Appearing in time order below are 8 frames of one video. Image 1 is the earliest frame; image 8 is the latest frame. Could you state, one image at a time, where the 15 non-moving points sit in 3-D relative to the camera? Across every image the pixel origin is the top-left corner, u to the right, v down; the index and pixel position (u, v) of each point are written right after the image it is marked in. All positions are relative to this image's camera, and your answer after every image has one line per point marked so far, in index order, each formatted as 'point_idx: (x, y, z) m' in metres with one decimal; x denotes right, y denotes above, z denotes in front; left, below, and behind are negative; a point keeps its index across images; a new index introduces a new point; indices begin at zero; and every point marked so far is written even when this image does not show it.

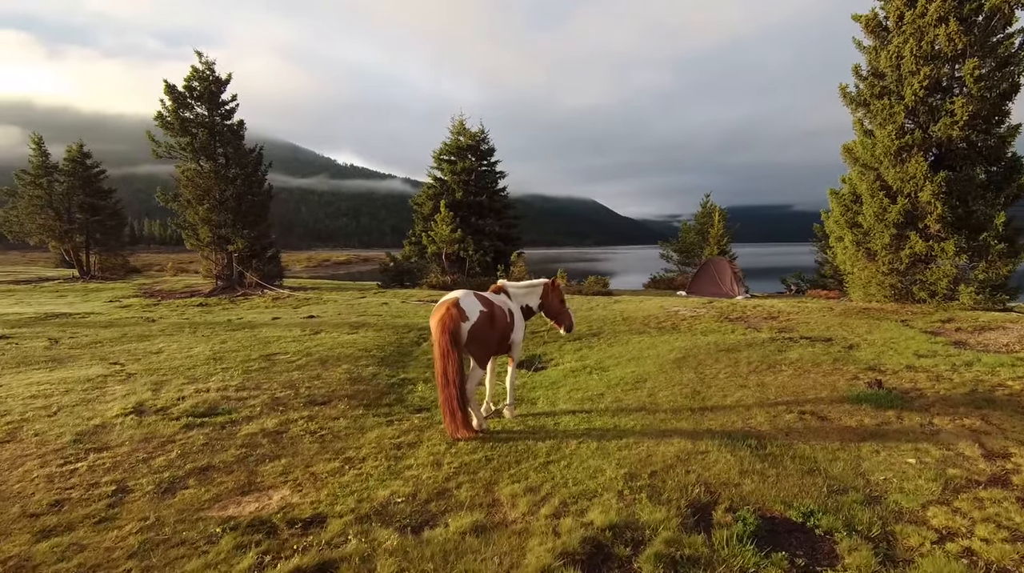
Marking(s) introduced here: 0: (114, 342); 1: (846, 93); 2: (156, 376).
0: (-8.9, -1.3, +12.3) m
1: (+10.8, +6.3, +18.0) m
2: (-5.8, -1.5, +8.9) m
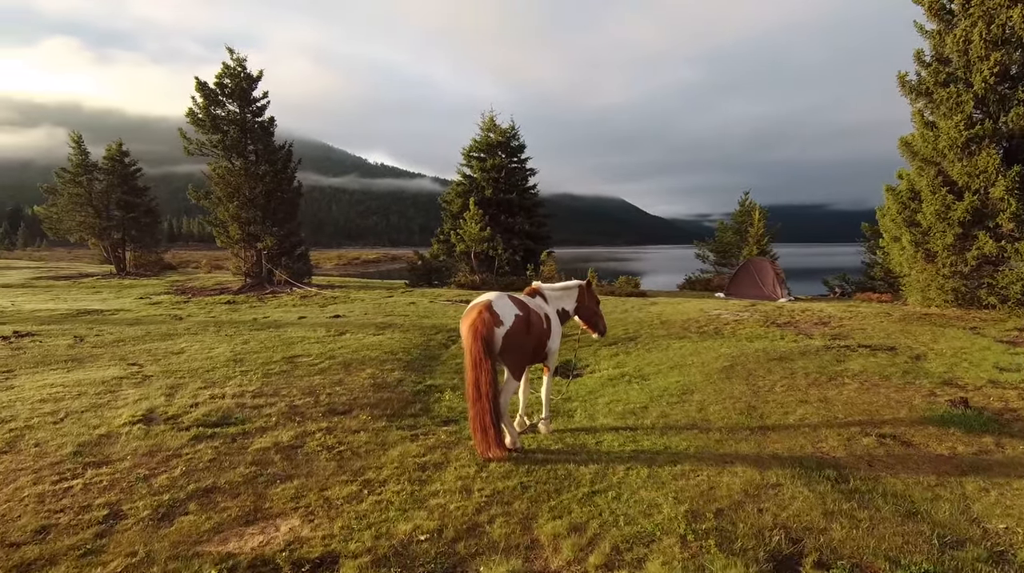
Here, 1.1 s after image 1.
0: (-8.2, -1.2, +12.0) m
1: (+11.8, +6.2, +16.7) m
2: (-5.2, -1.4, +8.5) m
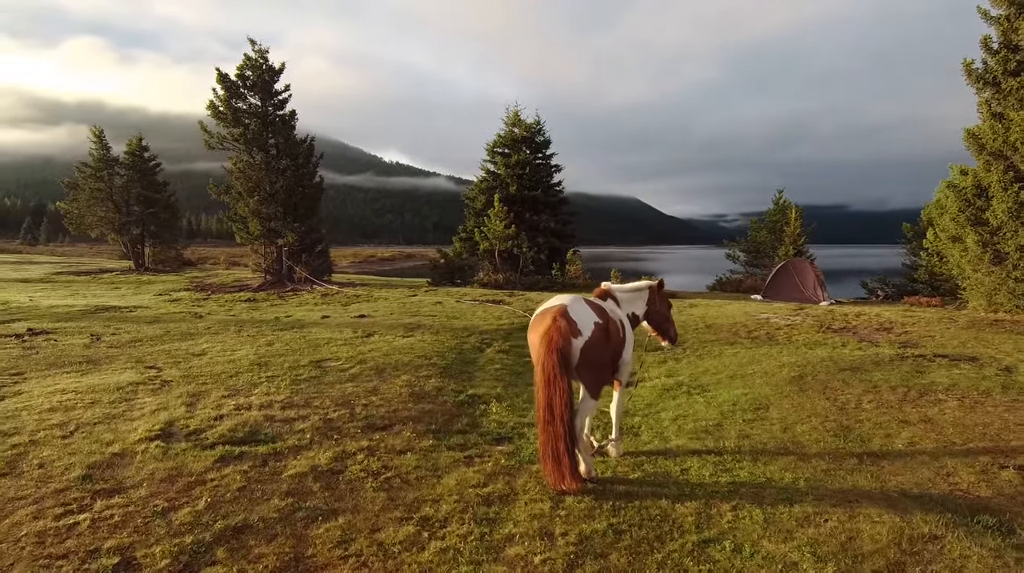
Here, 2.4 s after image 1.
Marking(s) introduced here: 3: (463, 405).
0: (-7.3, -1.1, +11.3) m
1: (+12.9, +6.1, +15.5) m
2: (-4.5, -1.4, +7.8) m
3: (-0.7, -1.7, +7.9) m
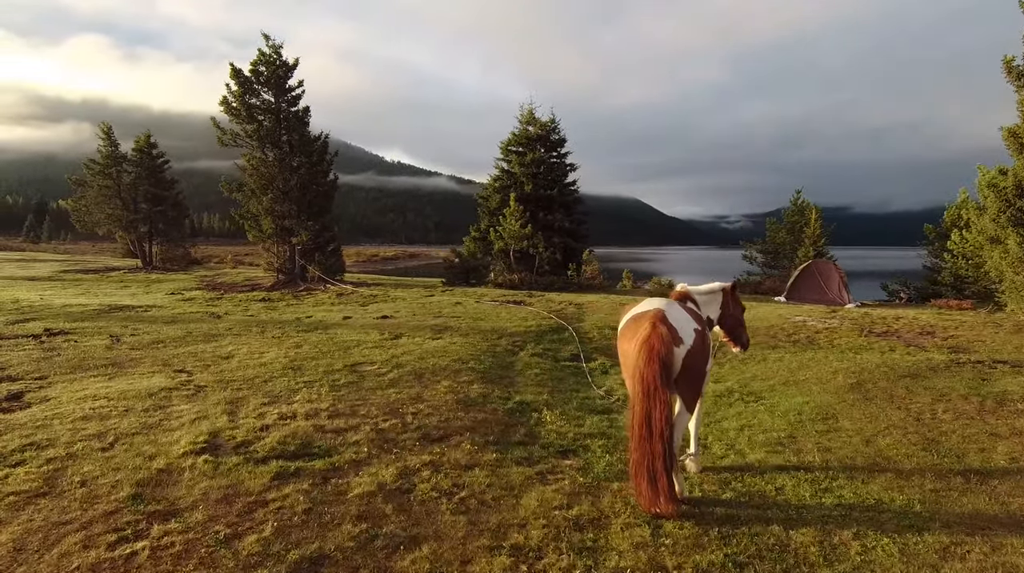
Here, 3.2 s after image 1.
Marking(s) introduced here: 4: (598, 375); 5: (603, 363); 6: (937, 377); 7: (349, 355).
0: (-6.6, -1.1, +10.9) m
1: (+13.6, +6.0, +15.1) m
2: (-3.7, -1.4, +7.3) m
3: (0.0, -1.7, +7.5) m
4: (+1.6, -1.7, +10.5) m
5: (+1.9, -1.6, +11.4) m
6: (+7.2, -1.5, +9.4) m
7: (-3.0, -1.3, +10.1) m
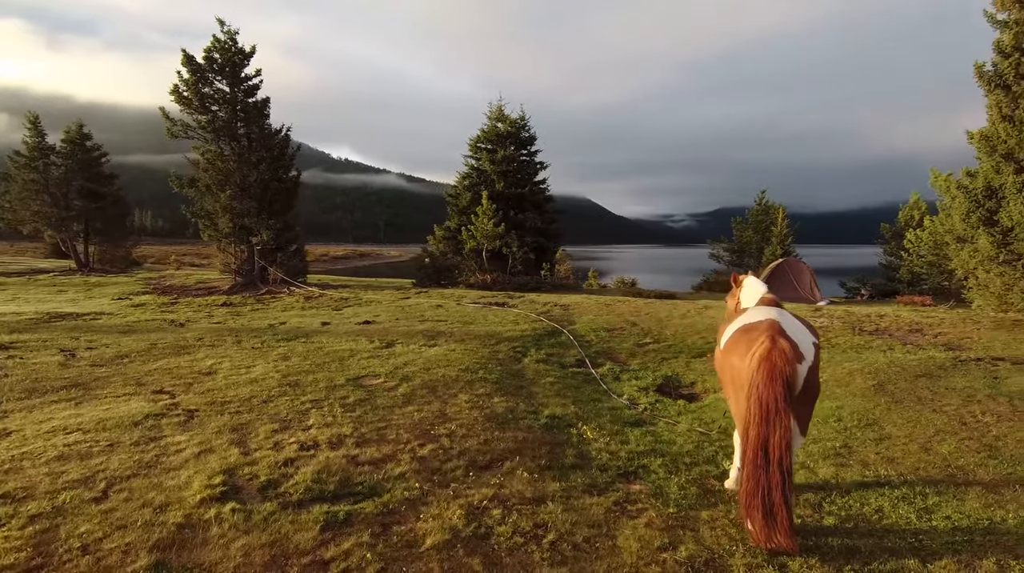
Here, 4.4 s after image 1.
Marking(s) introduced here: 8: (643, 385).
0: (-6.4, -1.2, +9.7) m
1: (+13.3, +6.1, +15.6) m
2: (-3.3, -1.5, +6.4) m
3: (+0.5, -1.8, +6.9) m
4: (+1.8, -1.7, +10.1) m
5: (+2.0, -1.6, +10.9) m
6: (+7.5, -1.5, +9.4) m
7: (-2.8, -1.3, +9.2) m
8: (+2.3, -1.7, +9.8) m
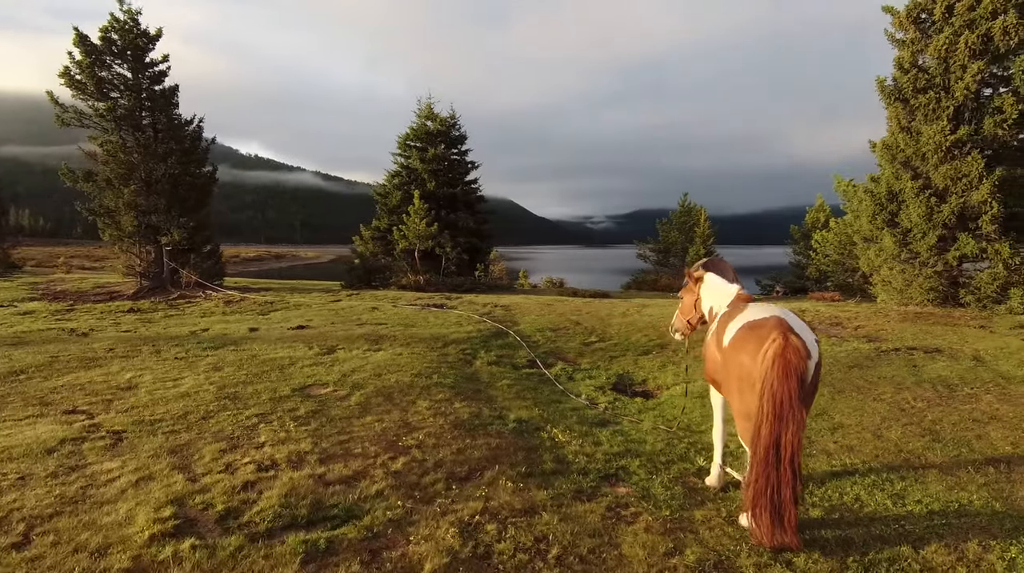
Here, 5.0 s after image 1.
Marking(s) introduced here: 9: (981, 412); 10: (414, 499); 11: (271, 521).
0: (-7.1, -1.3, +8.4) m
1: (+11.5, +6.2, +17.0) m
2: (-3.6, -1.5, +5.6) m
3: (+0.1, -1.8, +6.6) m
4: (+1.0, -1.7, +10.0) m
5: (+1.0, -1.6, +10.9) m
6: (+6.7, -1.4, +10.1) m
7: (-3.5, -1.4, +8.5) m
8: (+1.5, -1.7, +9.8) m
9: (+6.3, -1.7, +7.4) m
10: (-0.8, -1.7, +4.5) m
11: (-1.7, -1.7, +4.0) m
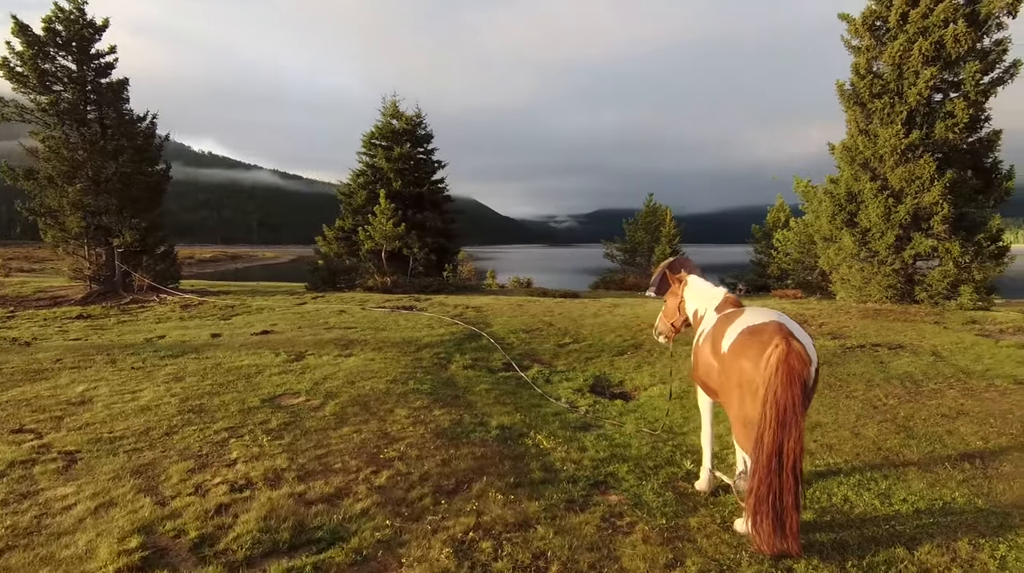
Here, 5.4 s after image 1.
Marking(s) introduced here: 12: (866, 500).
0: (-7.4, -1.4, +7.8) m
1: (+10.5, +6.2, +17.6) m
2: (-3.7, -1.6, +5.2) m
3: (-0.1, -1.8, +6.5) m
4: (+0.6, -1.7, +9.8) m
5: (+0.6, -1.6, +10.8) m
6: (+6.3, -1.4, +10.4) m
7: (-3.8, -1.5, +8.1) m
8: (+1.1, -1.8, +9.7) m
9: (+6.0, -1.6, +7.6) m
10: (-0.9, -1.8, +4.3) m
11: (-1.8, -1.7, +3.7) m
12: (+3.1, -1.9, +4.8) m
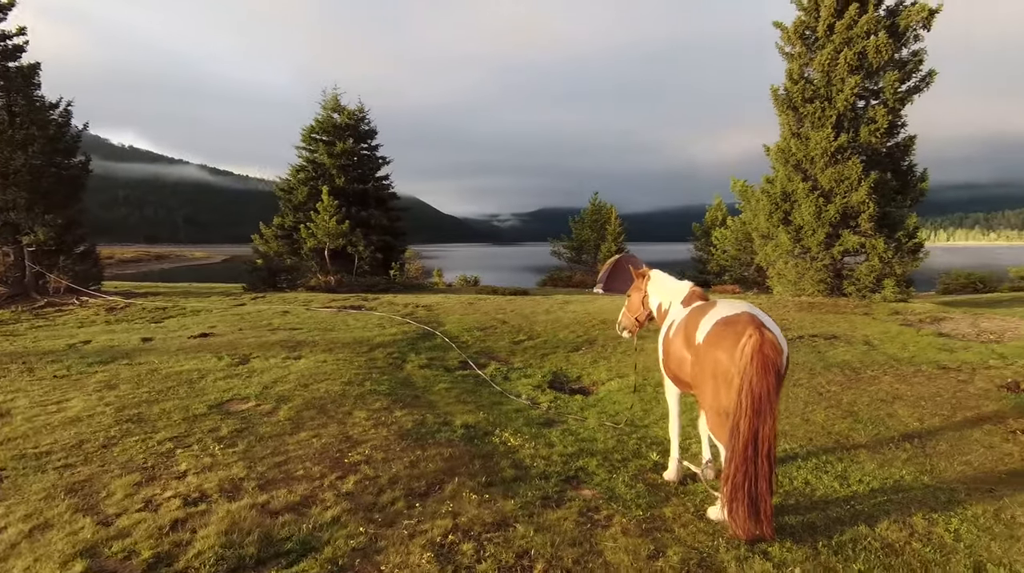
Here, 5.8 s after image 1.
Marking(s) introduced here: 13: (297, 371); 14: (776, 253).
0: (-7.9, -1.4, +6.9) m
1: (+8.9, +6.4, +18.5) m
2: (-3.9, -1.6, +4.7) m
3: (-0.5, -1.8, +6.3) m
4: (-0.2, -1.7, +9.8) m
5: (-0.3, -1.6, +10.7) m
6: (+5.4, -1.3, +10.9) m
7: (-4.3, -1.4, +7.6) m
8: (+0.4, -1.7, +9.7) m
9: (+5.5, -1.5, +8.1) m
10: (-1.0, -1.7, +4.1) m
11: (-1.8, -1.7, +3.4) m
12: (+2.9, -1.8, +5.0) m
13: (-3.5, -1.4, +9.0) m
14: (+9.1, +1.2, +18.9) m
